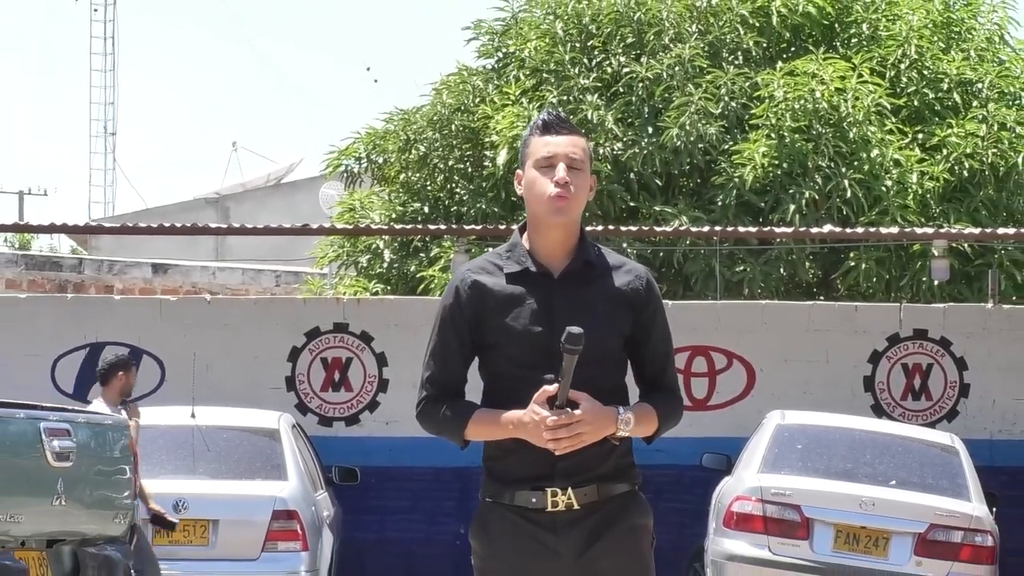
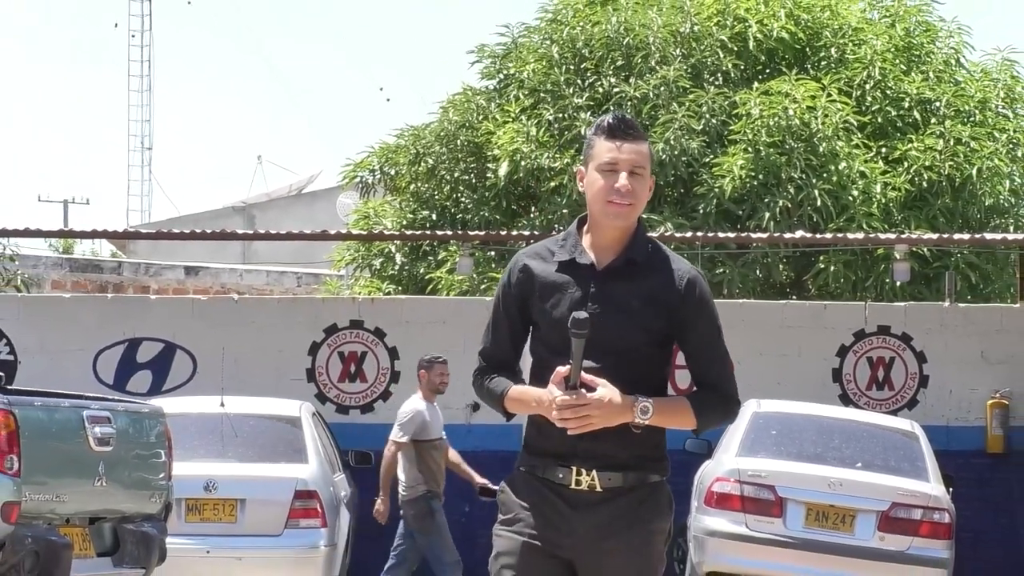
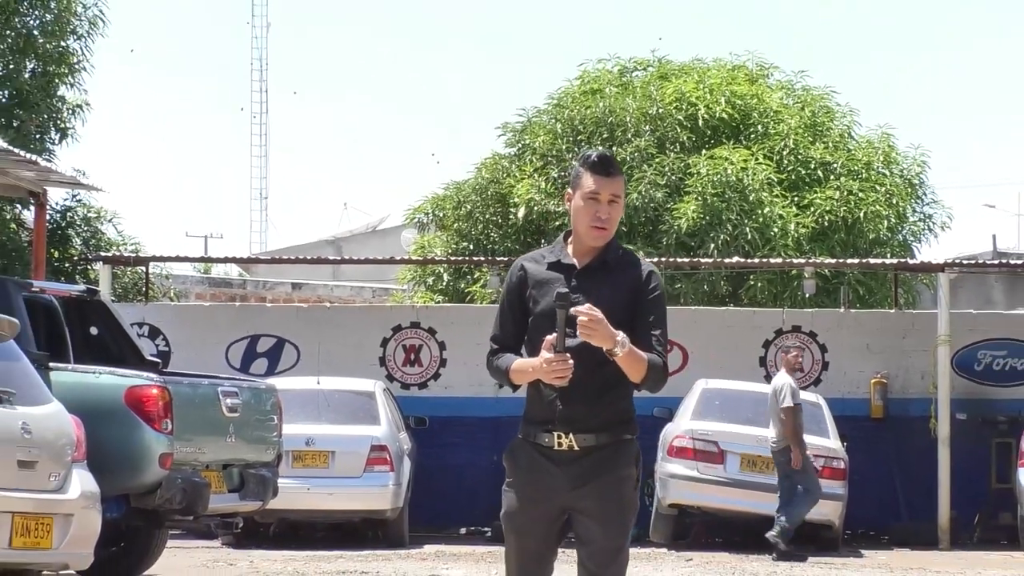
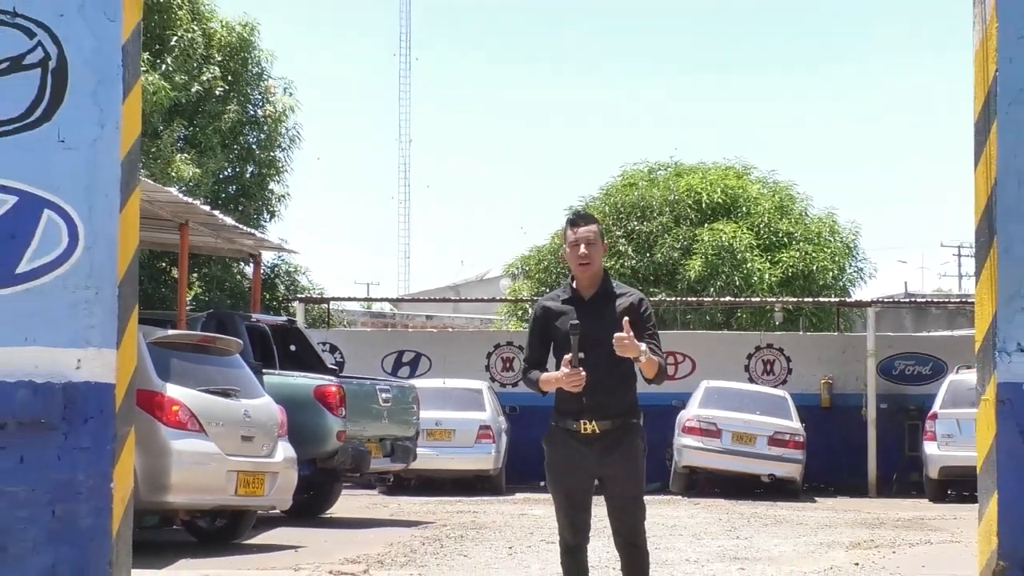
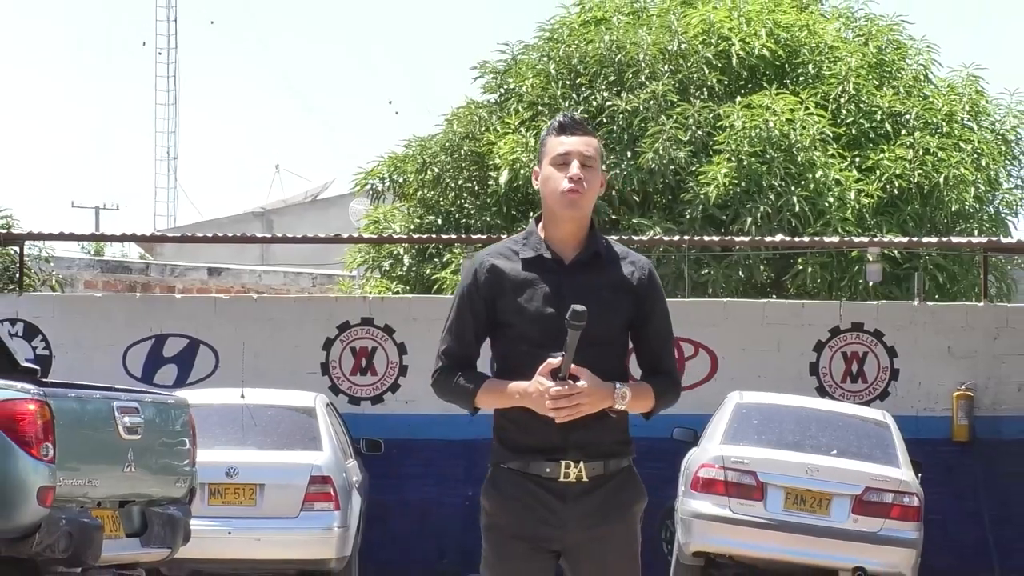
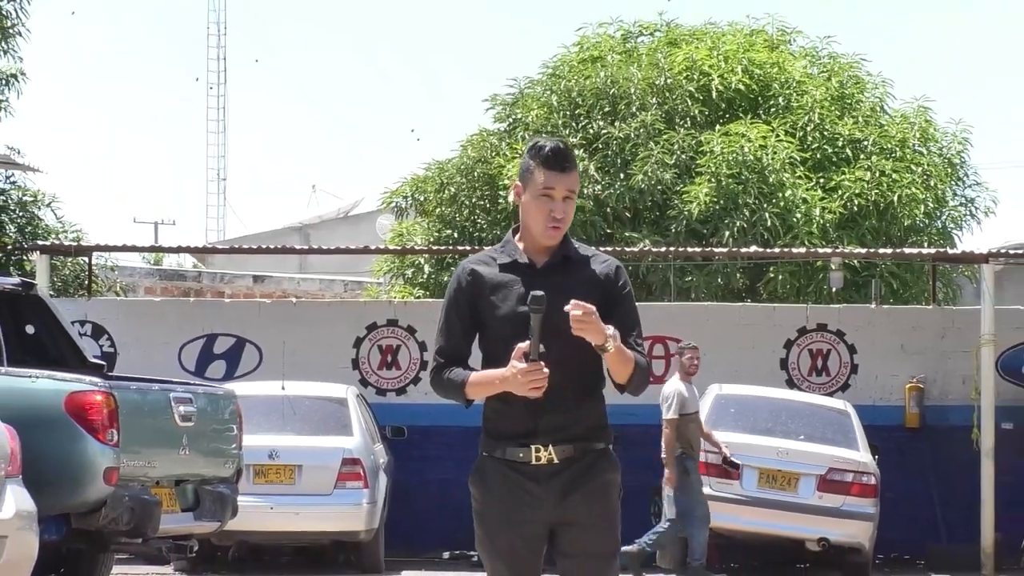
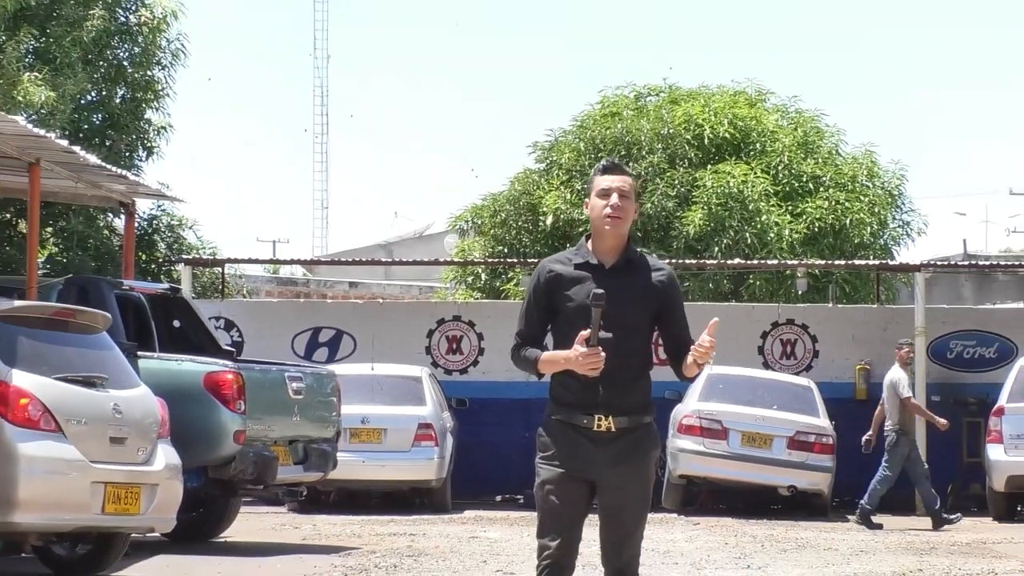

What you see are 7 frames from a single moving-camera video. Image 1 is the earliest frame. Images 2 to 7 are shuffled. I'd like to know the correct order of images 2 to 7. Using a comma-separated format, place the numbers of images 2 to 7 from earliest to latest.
2, 5, 6, 3, 7, 4
